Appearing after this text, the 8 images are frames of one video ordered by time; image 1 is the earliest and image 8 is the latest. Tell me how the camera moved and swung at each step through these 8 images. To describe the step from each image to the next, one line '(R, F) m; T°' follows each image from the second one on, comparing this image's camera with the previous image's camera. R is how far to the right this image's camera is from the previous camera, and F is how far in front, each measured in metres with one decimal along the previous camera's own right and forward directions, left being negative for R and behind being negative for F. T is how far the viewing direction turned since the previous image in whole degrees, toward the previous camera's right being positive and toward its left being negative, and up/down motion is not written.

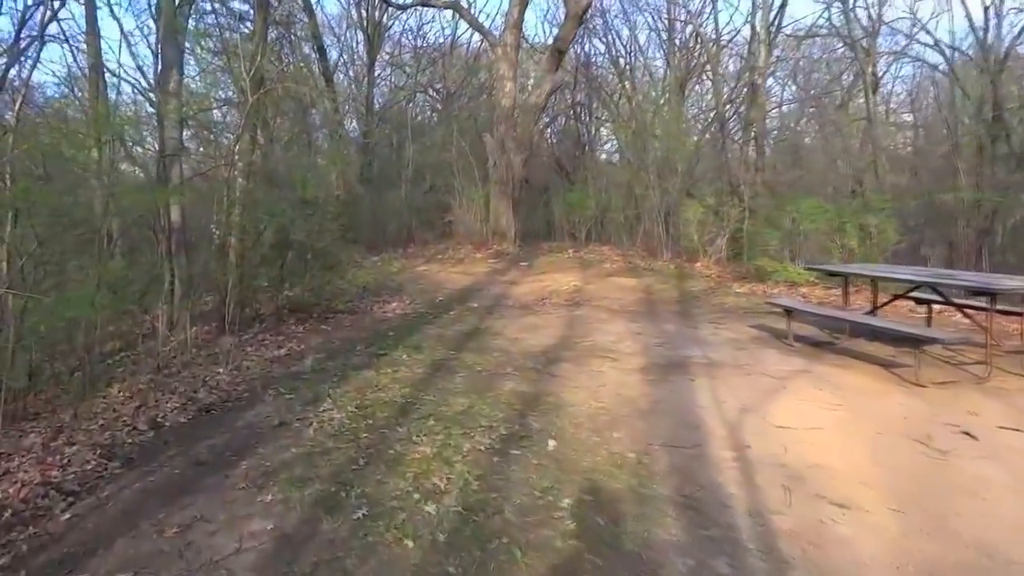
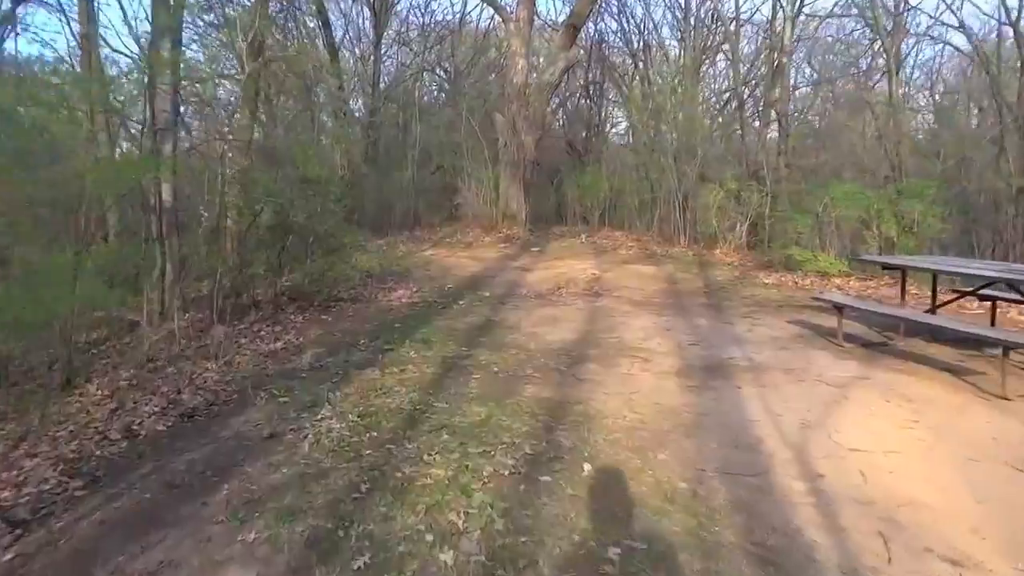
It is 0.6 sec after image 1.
(-0.1, +0.7) m; 0°
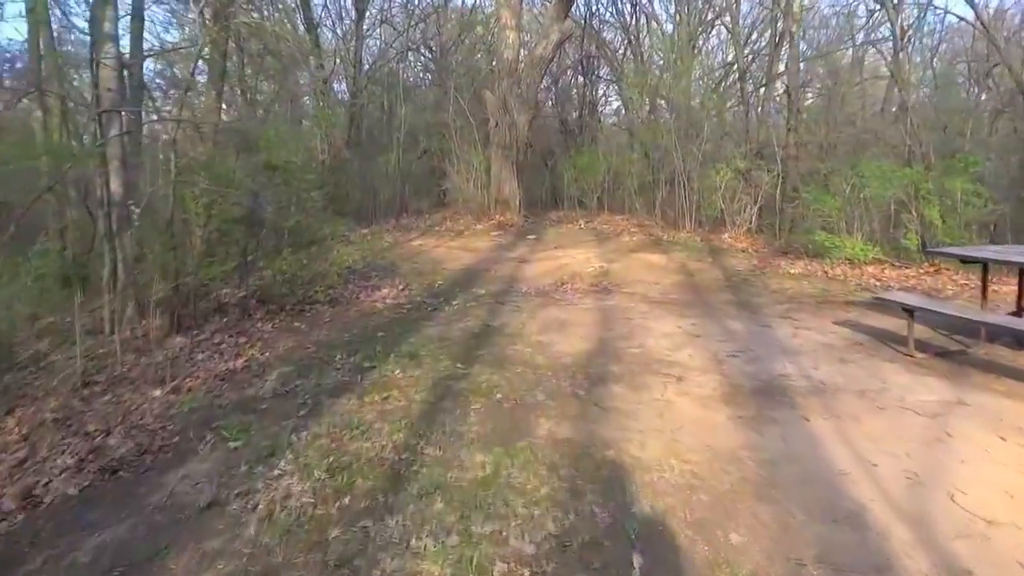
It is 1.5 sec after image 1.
(-0.1, +1.1) m; +1°
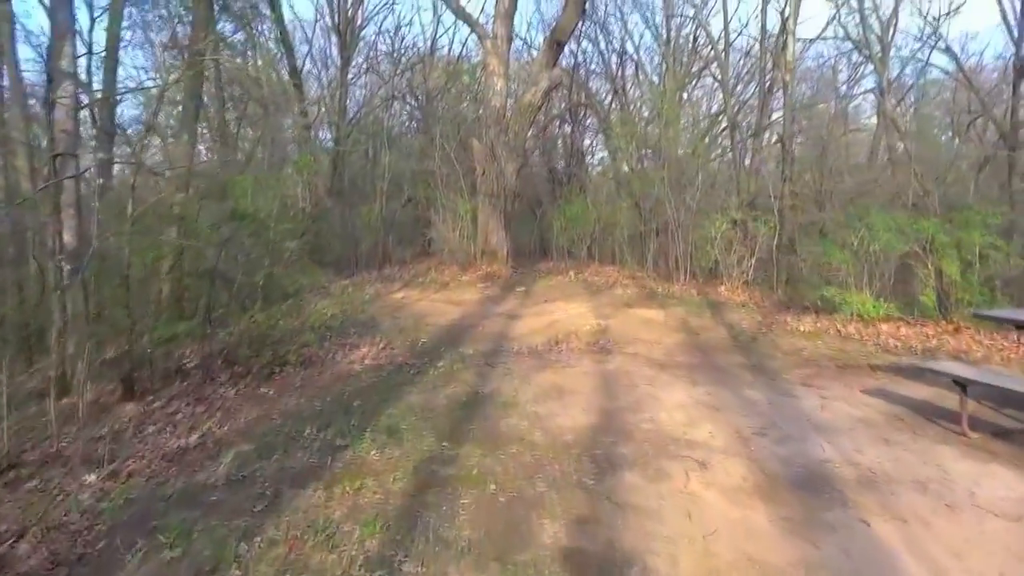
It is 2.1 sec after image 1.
(-0.1, +0.7) m; +1°
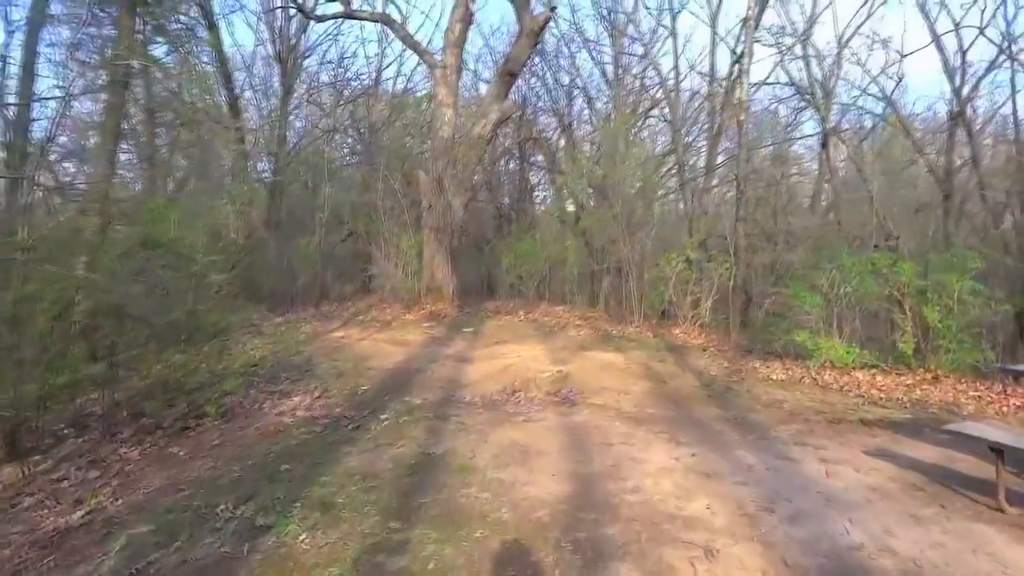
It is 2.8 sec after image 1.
(-0.1, +0.8) m; +4°
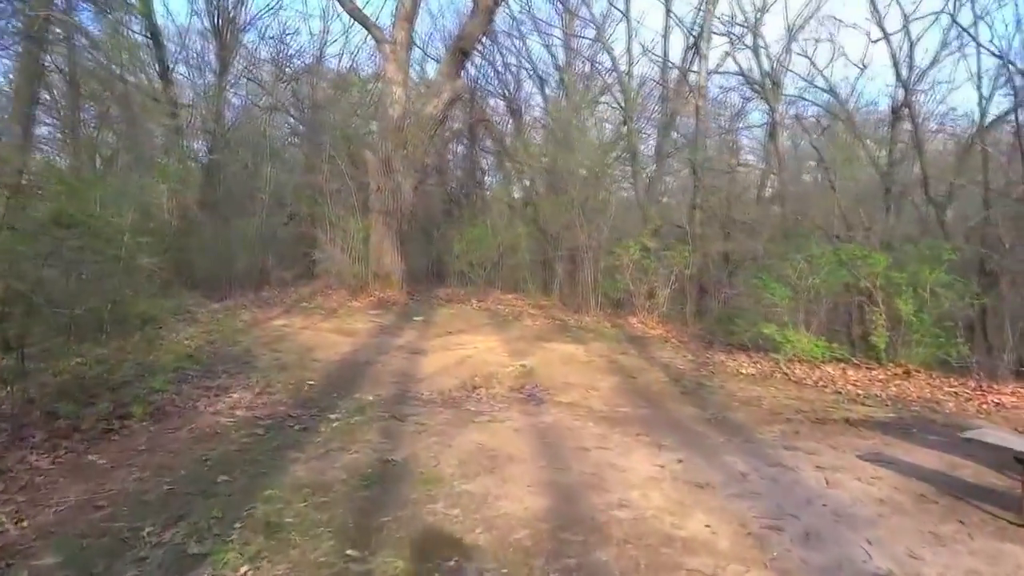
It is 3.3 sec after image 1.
(-0.2, +0.6) m; +4°
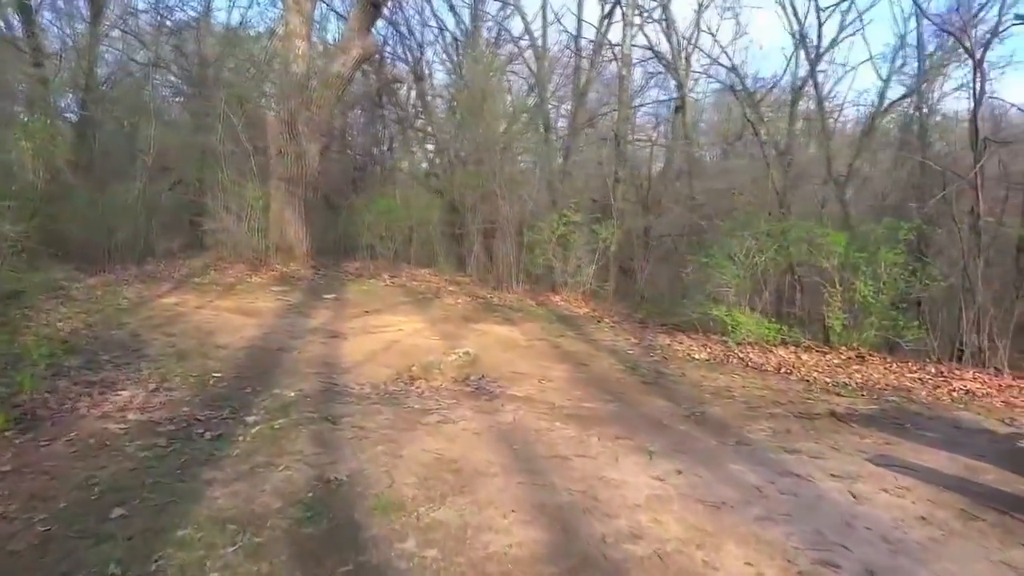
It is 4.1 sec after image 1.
(-0.4, +0.9) m; +8°
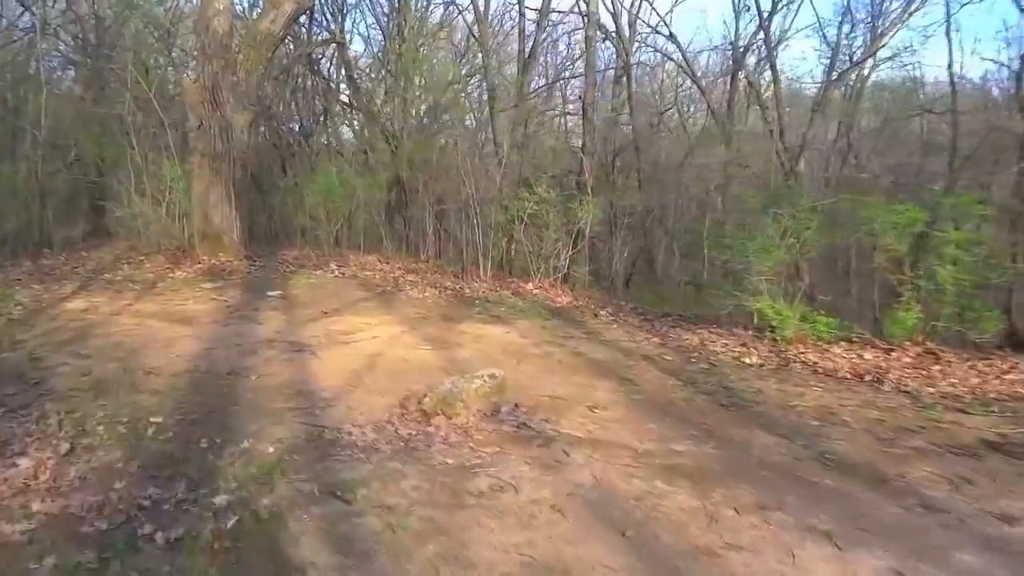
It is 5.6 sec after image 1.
(-0.8, +1.5) m; +6°
